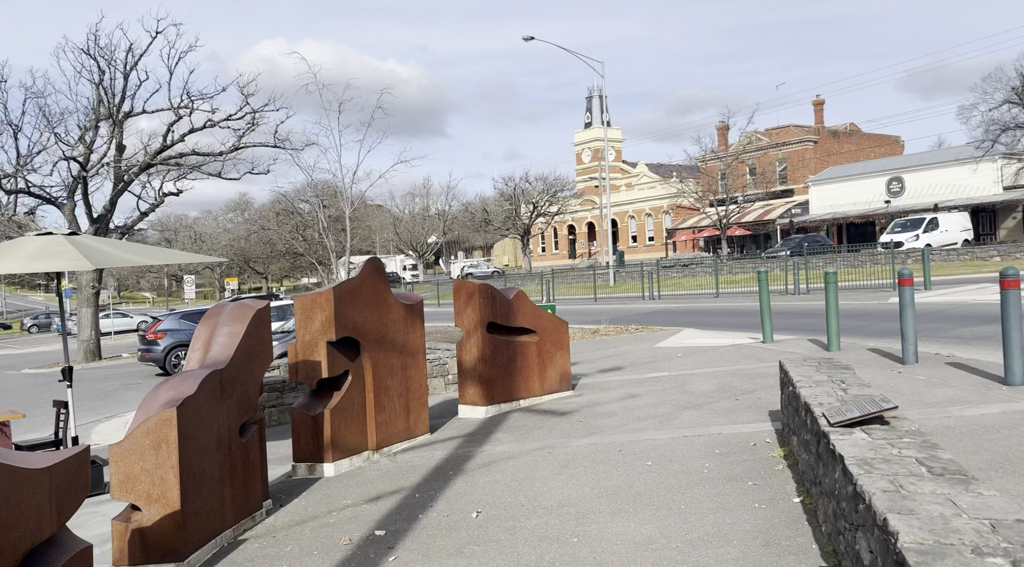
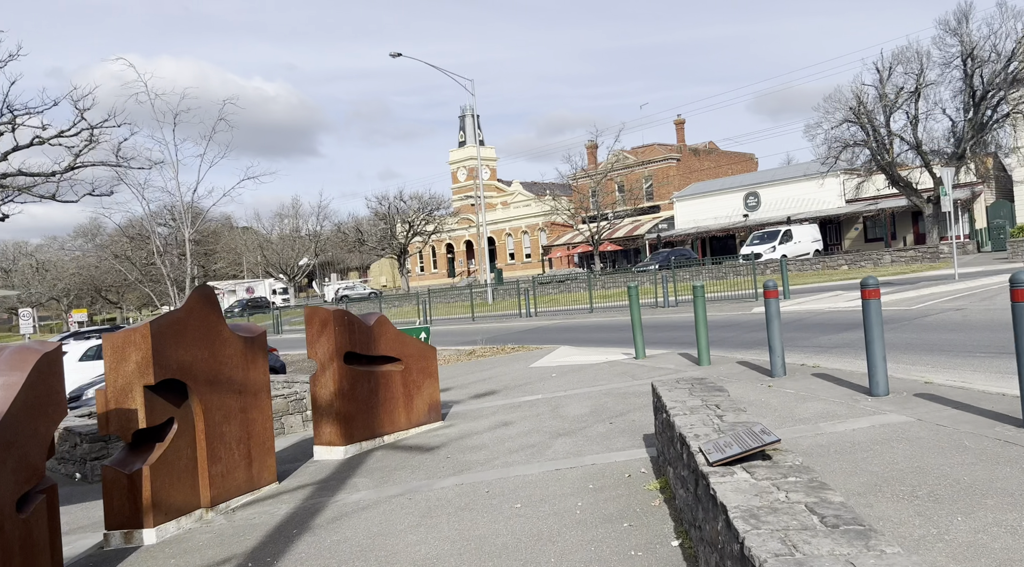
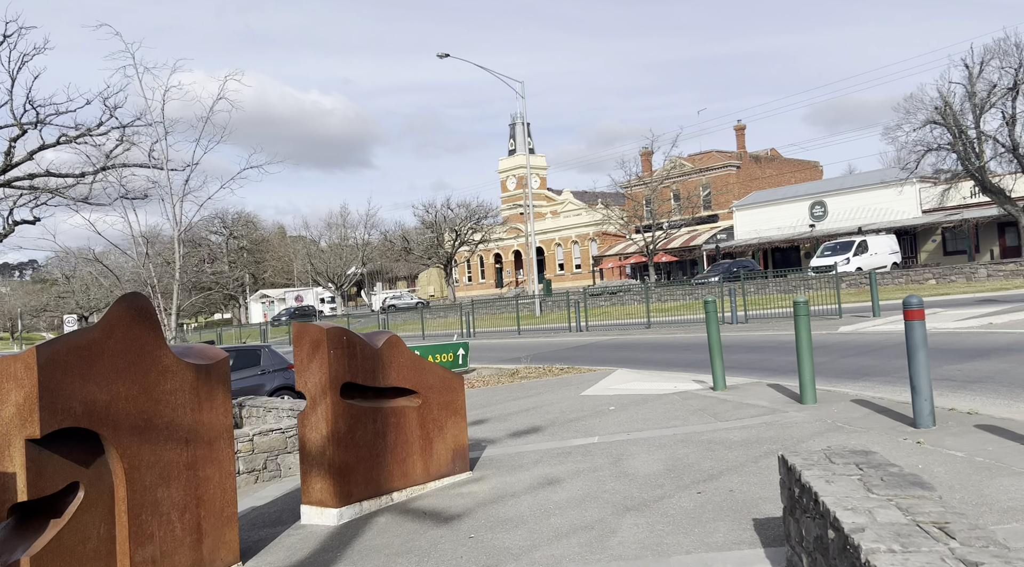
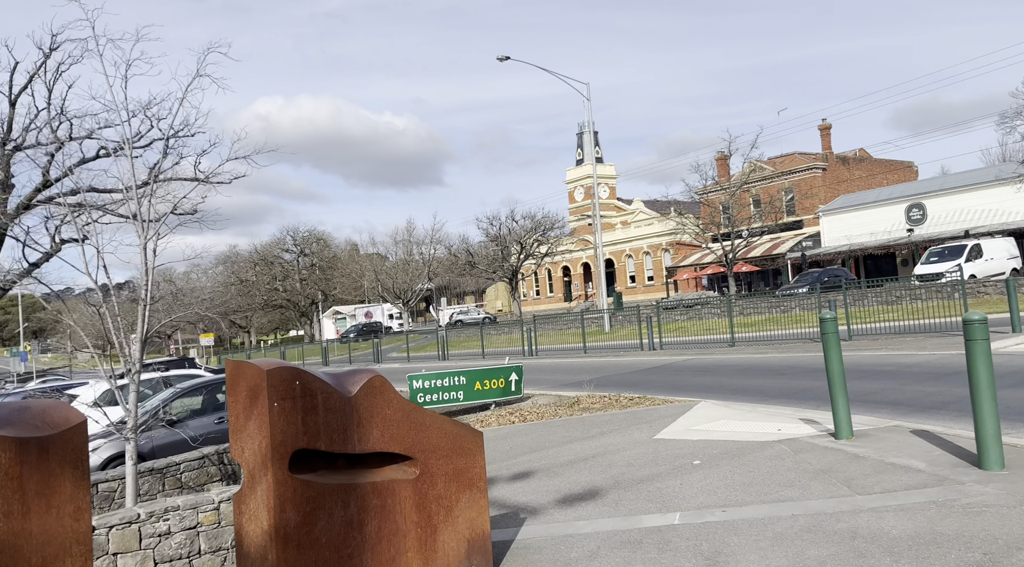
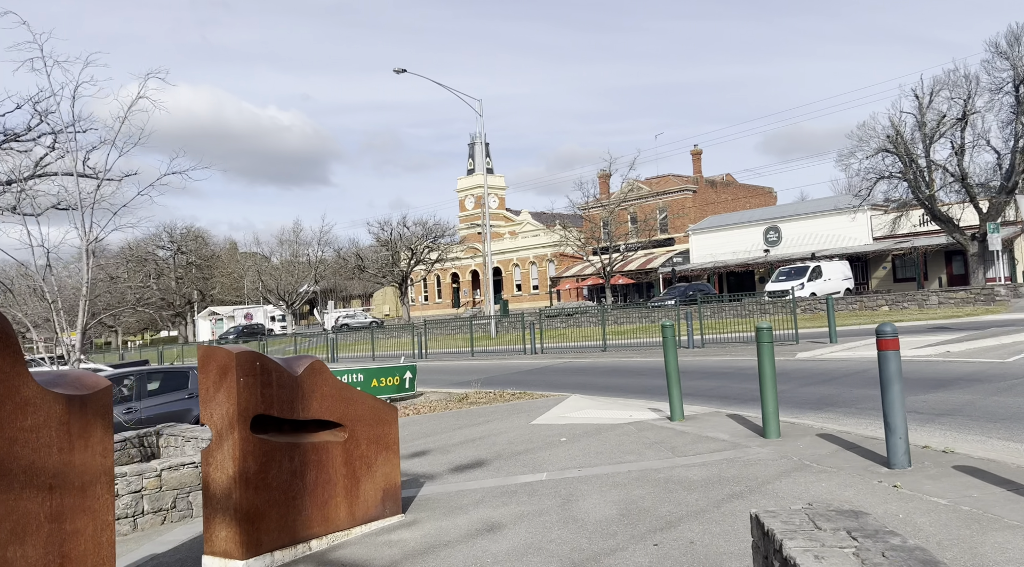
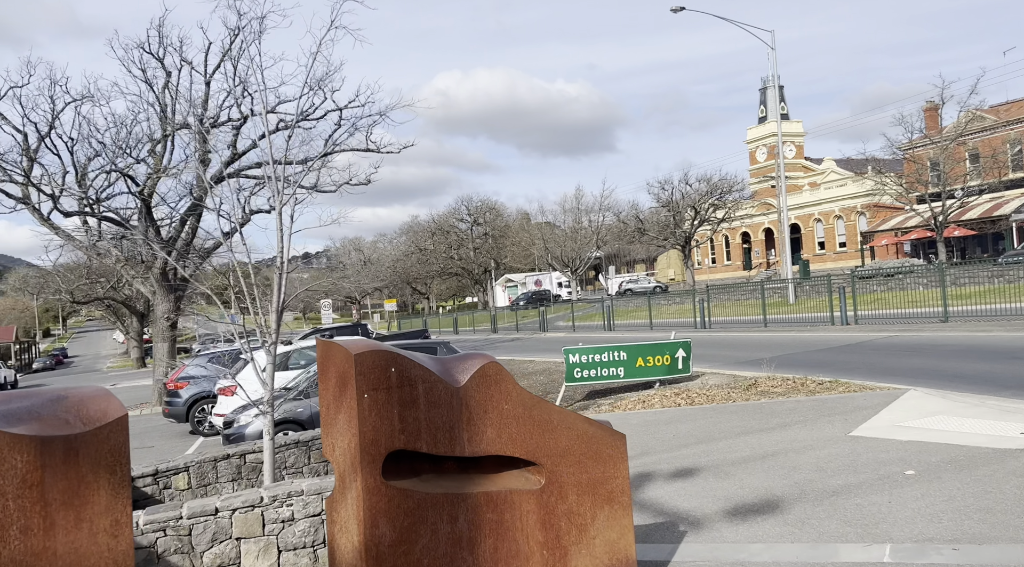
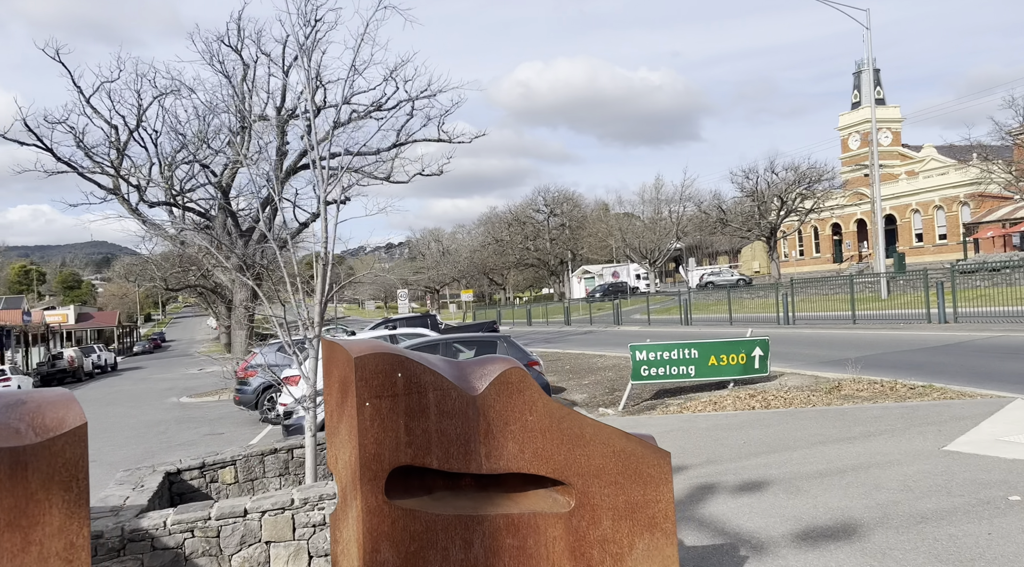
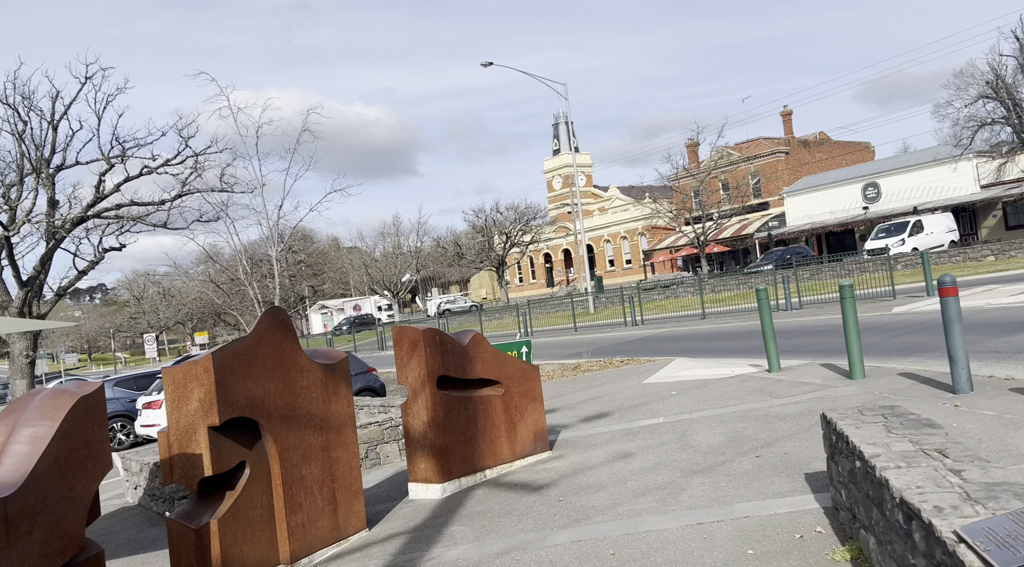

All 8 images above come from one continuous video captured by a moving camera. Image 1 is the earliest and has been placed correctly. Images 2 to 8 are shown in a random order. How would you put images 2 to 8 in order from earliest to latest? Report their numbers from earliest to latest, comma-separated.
2, 8, 3, 5, 4, 6, 7
